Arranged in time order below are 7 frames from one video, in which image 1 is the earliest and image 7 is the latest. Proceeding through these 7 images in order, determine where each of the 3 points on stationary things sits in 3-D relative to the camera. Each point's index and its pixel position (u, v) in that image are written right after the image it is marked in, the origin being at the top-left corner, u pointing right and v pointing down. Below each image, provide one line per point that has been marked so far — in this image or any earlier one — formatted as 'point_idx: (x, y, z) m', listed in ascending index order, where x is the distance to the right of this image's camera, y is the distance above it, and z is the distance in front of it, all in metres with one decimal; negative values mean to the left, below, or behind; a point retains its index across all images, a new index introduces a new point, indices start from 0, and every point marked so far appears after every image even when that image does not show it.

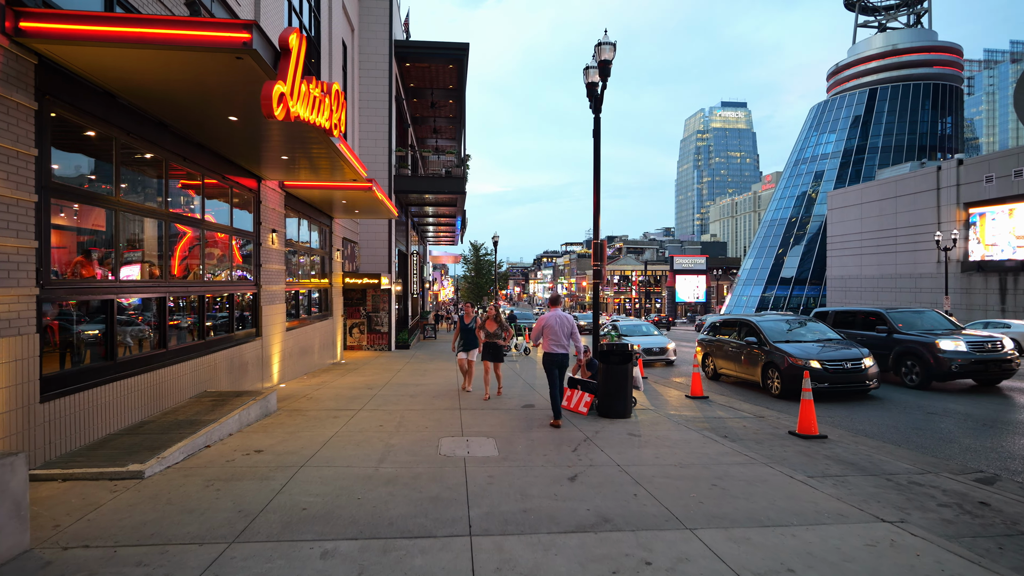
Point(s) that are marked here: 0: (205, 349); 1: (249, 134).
0: (-4.7, -0.9, +8.4) m
1: (-3.9, +2.3, +8.0) m
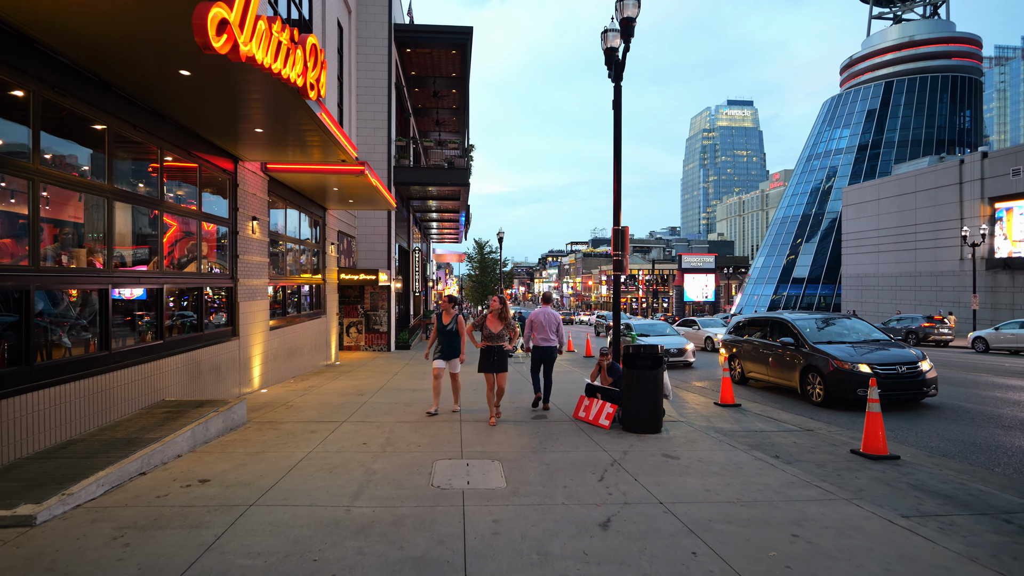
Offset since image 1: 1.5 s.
0: (-4.5, -0.8, +7.2) m
1: (-3.8, +2.4, +6.8) m
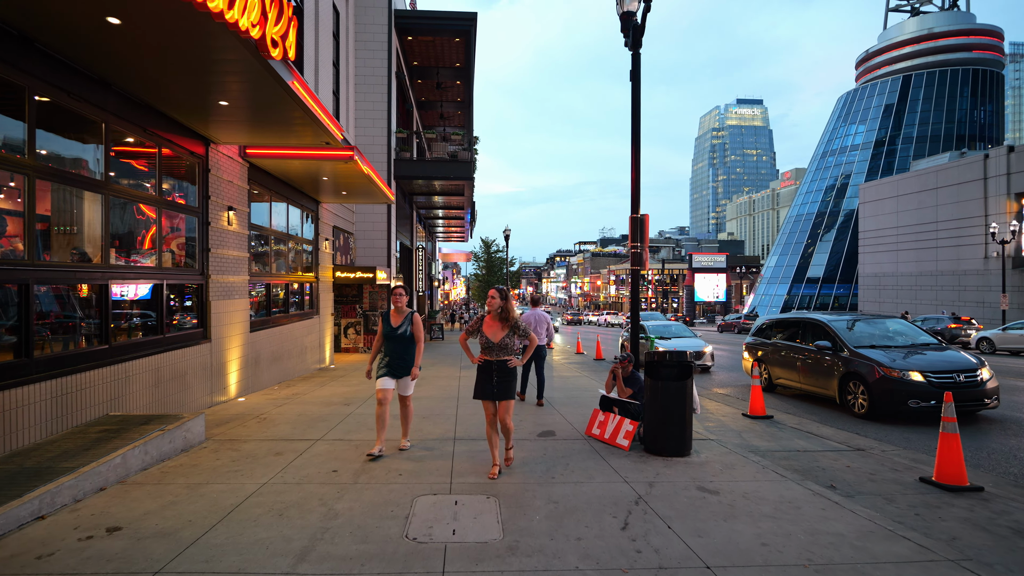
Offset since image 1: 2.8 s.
0: (-4.5, -0.8, +6.2) m
1: (-3.7, +2.4, +5.9) m
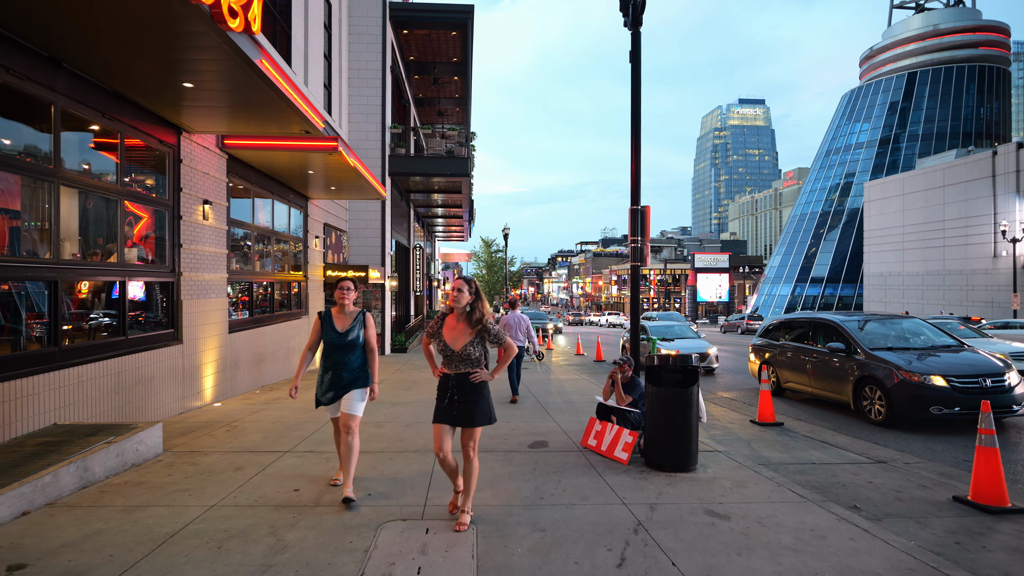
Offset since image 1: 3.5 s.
0: (-4.6, -0.8, +5.7) m
1: (-3.9, +2.4, +5.3) m
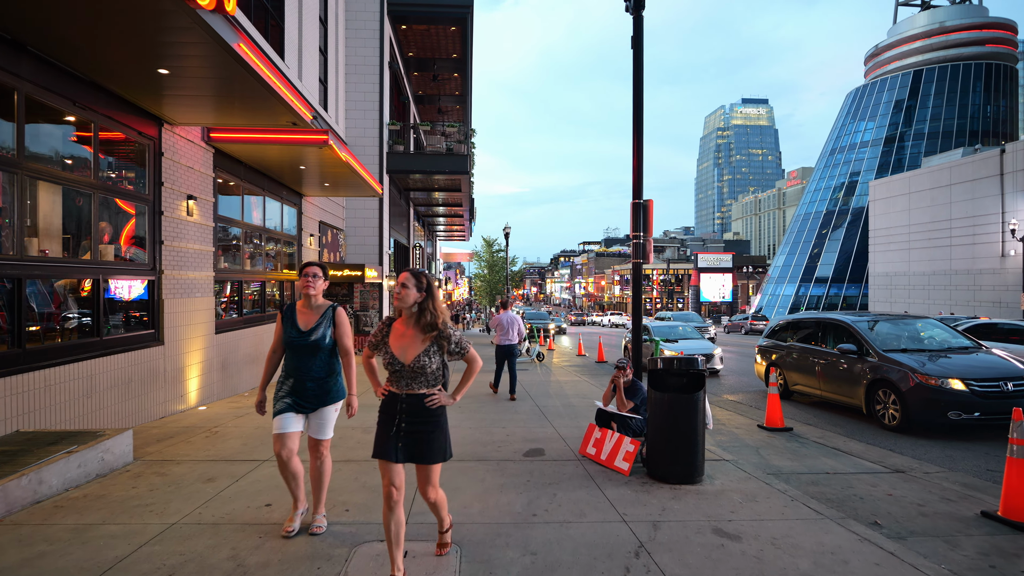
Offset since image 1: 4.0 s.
0: (-4.7, -0.7, +5.4) m
1: (-3.9, +2.5, +5.0) m
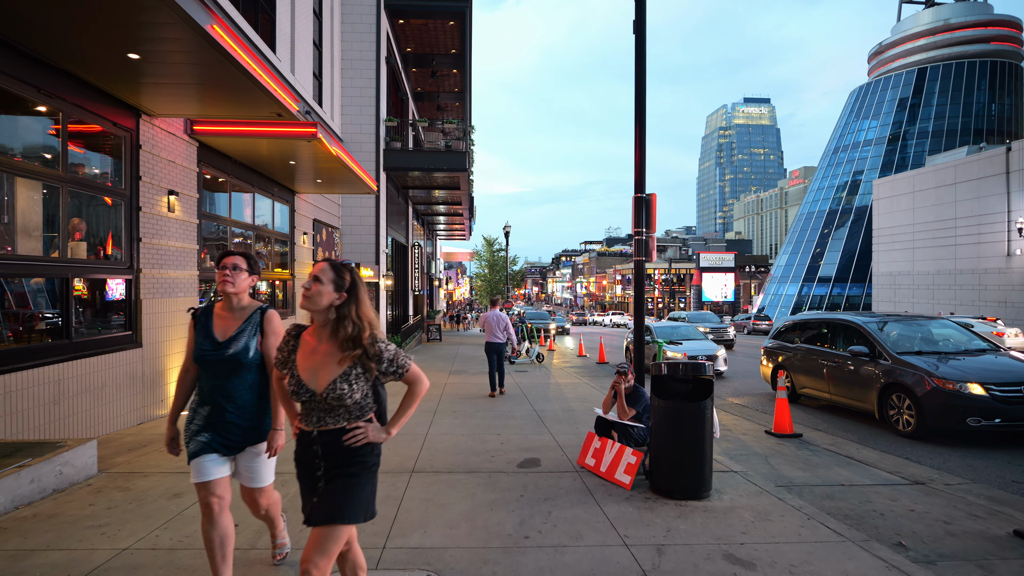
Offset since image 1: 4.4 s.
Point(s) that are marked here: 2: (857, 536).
0: (-4.8, -0.7, +5.0) m
1: (-4.0, +2.5, +4.7) m
2: (+2.3, -1.7, +3.8) m
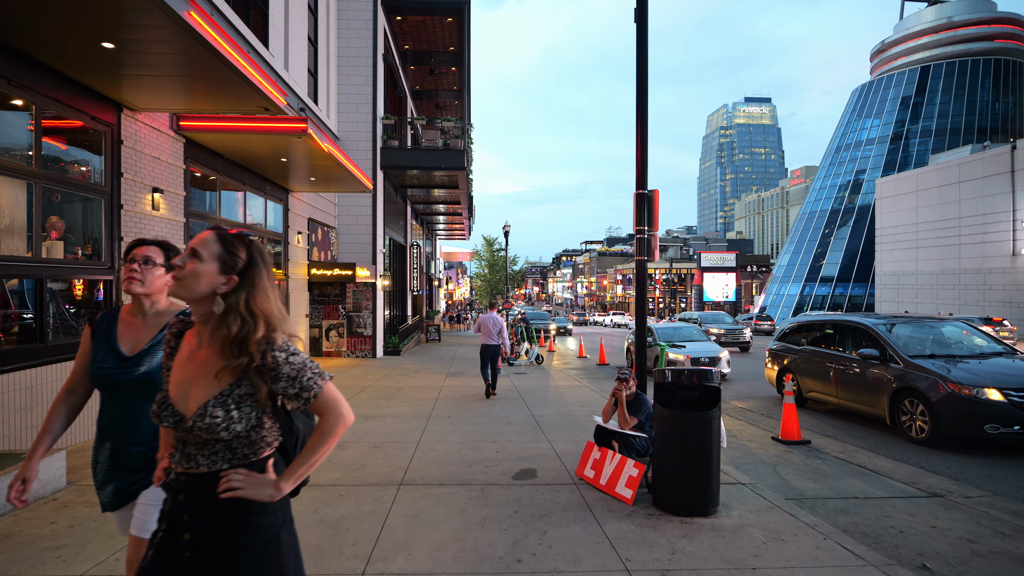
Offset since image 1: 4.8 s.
0: (-4.8, -0.7, +4.8) m
1: (-4.0, +2.5, +4.4) m
2: (+2.3, -1.7, +3.5) m
